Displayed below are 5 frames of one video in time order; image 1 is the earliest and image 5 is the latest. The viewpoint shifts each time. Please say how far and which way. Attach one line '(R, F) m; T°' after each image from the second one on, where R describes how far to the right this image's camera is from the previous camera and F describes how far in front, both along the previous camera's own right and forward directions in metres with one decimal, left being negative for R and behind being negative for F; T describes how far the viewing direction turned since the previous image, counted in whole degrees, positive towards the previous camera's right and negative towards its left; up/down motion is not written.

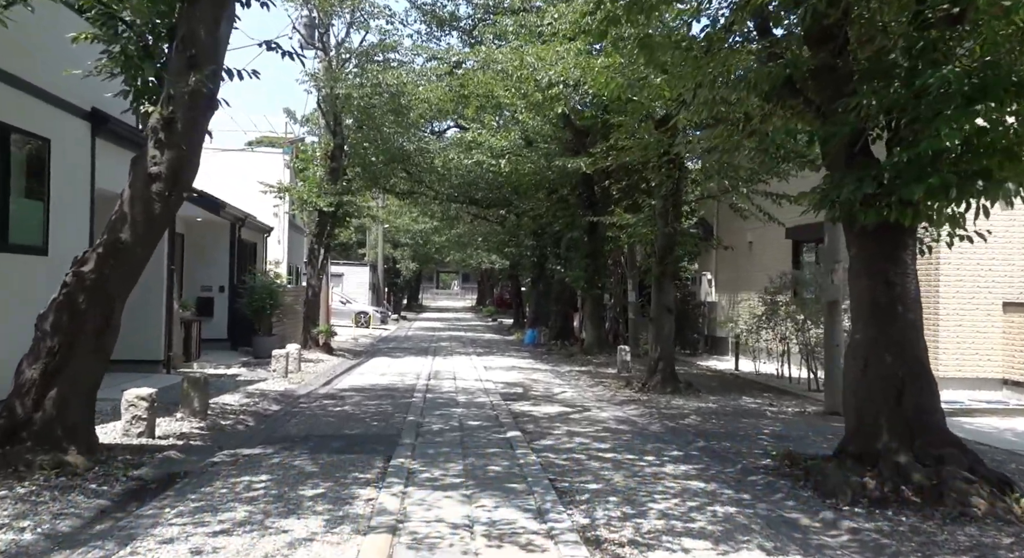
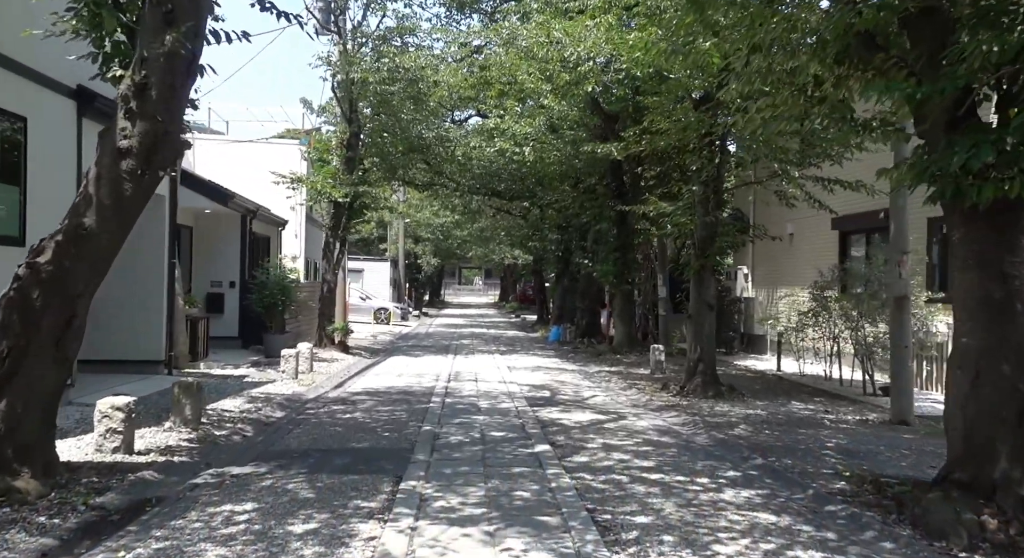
(-0.1, +1.2) m; -2°
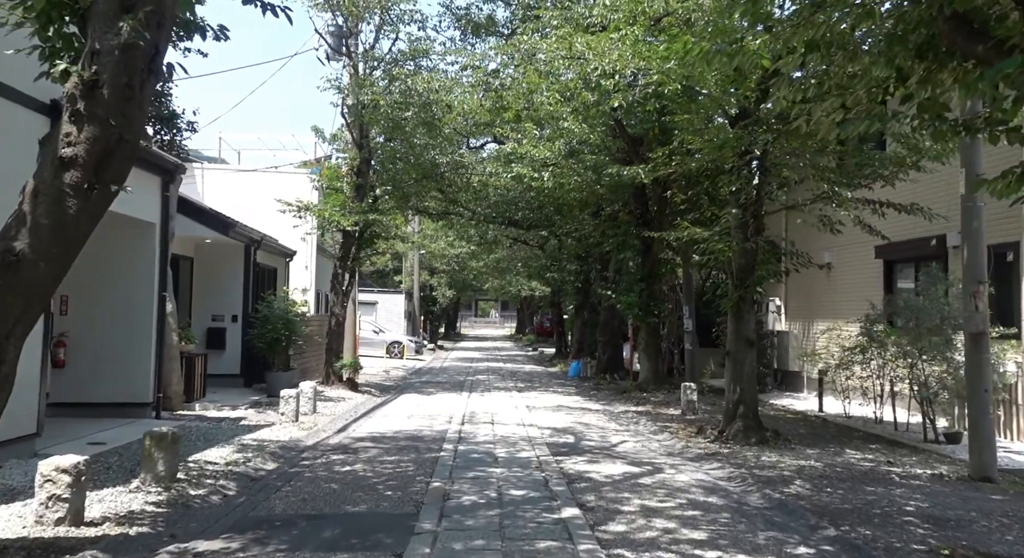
(-0.1, +1.2) m; -1°
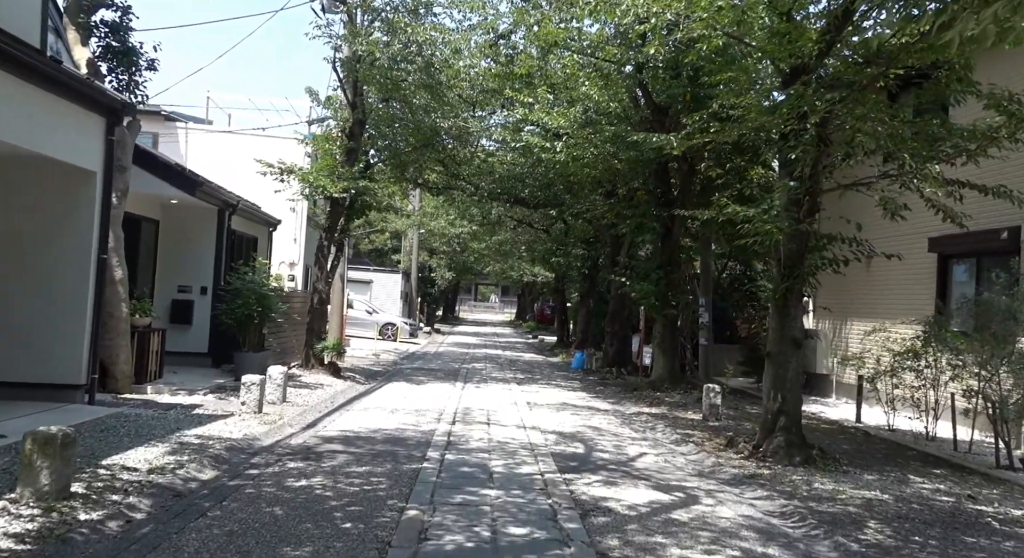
(-0.1, +2.0) m; 0°
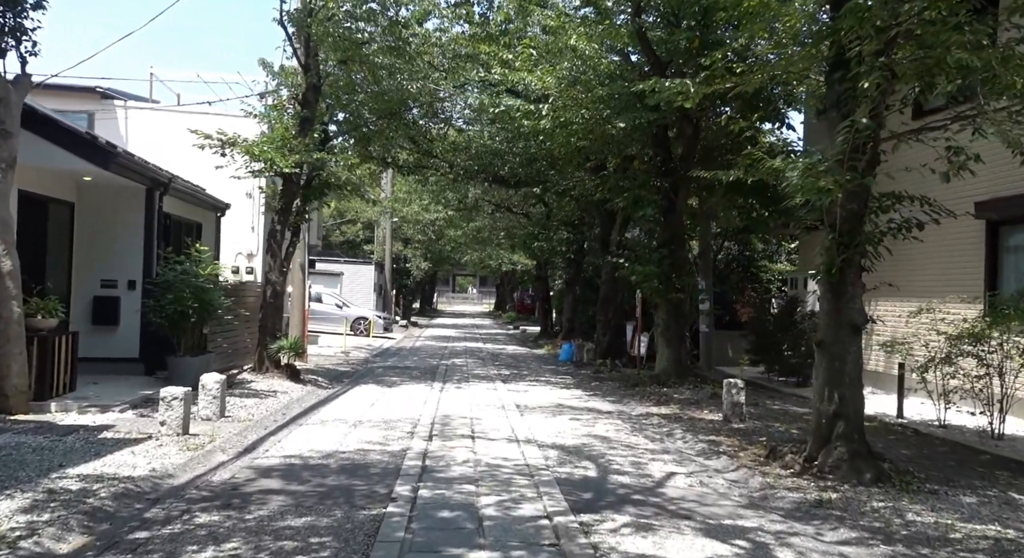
(-0.1, +2.3) m; +2°
